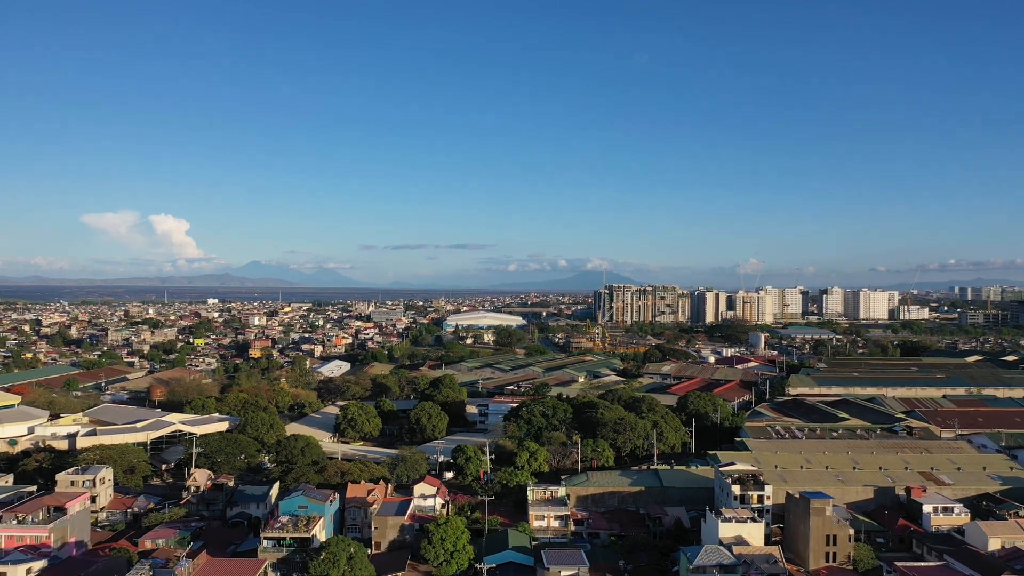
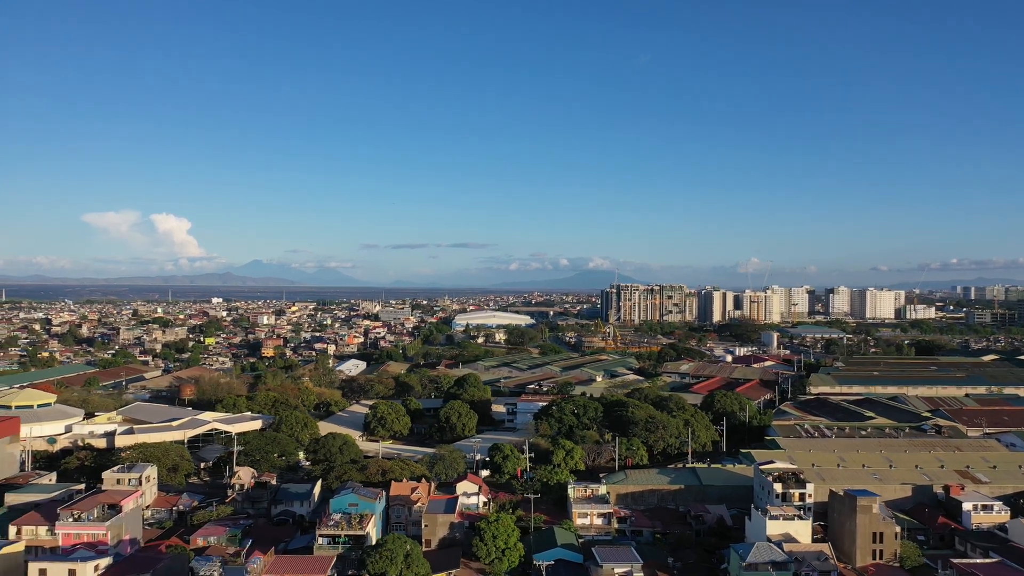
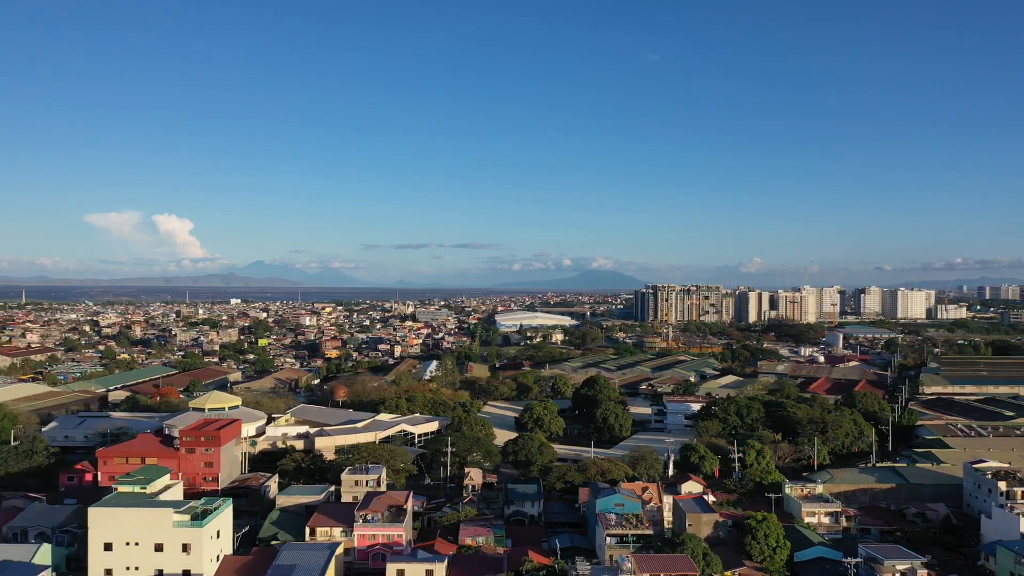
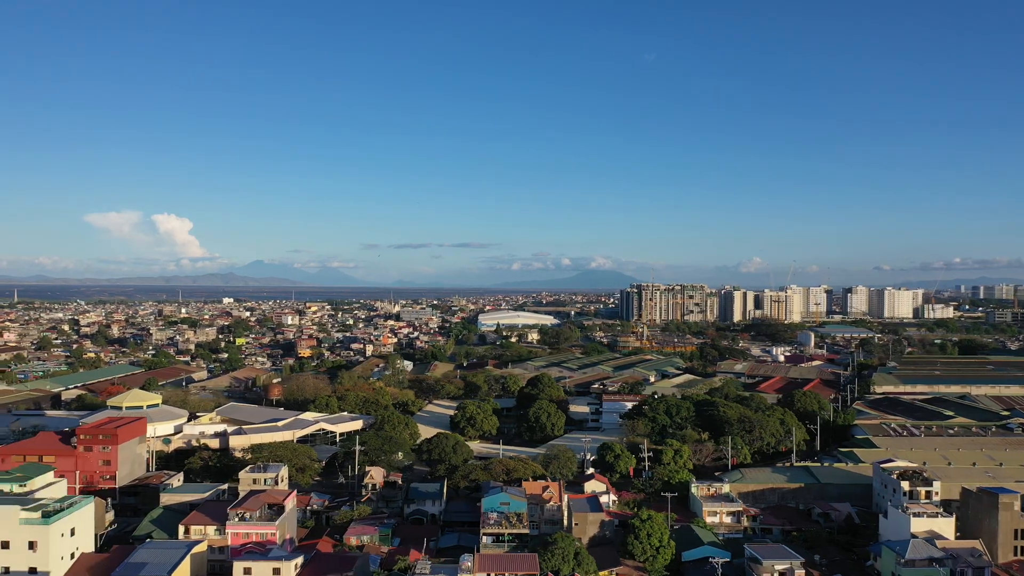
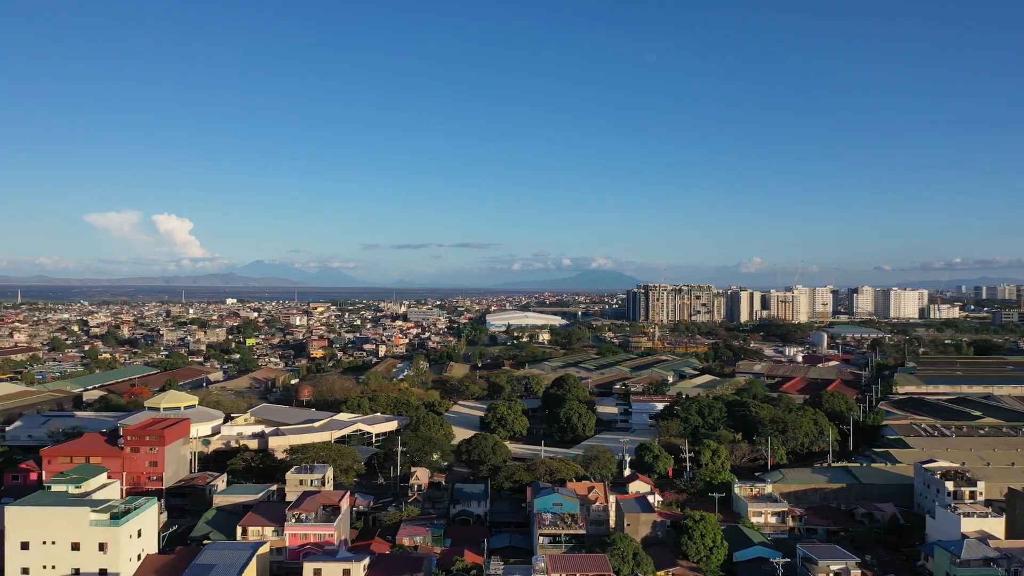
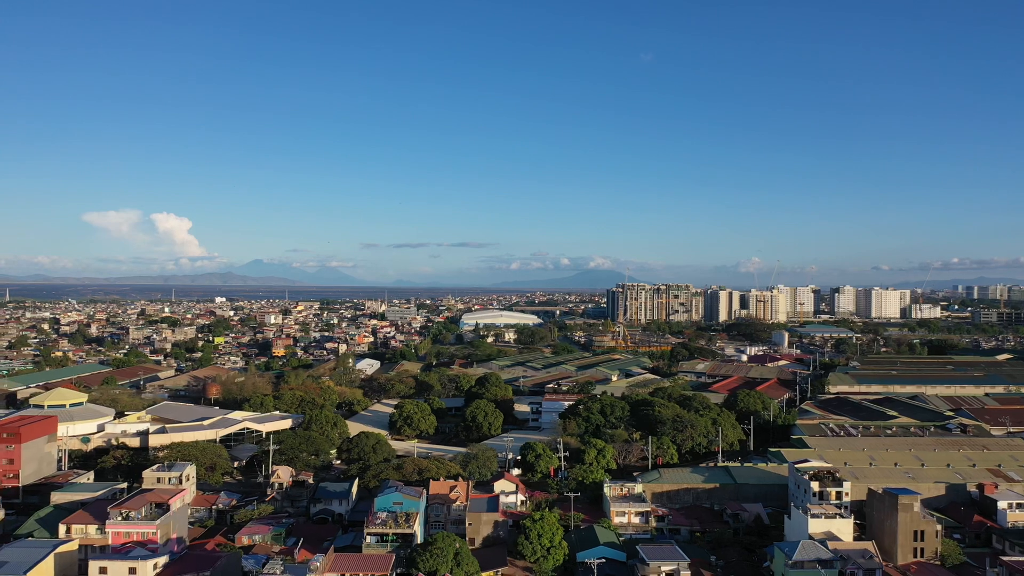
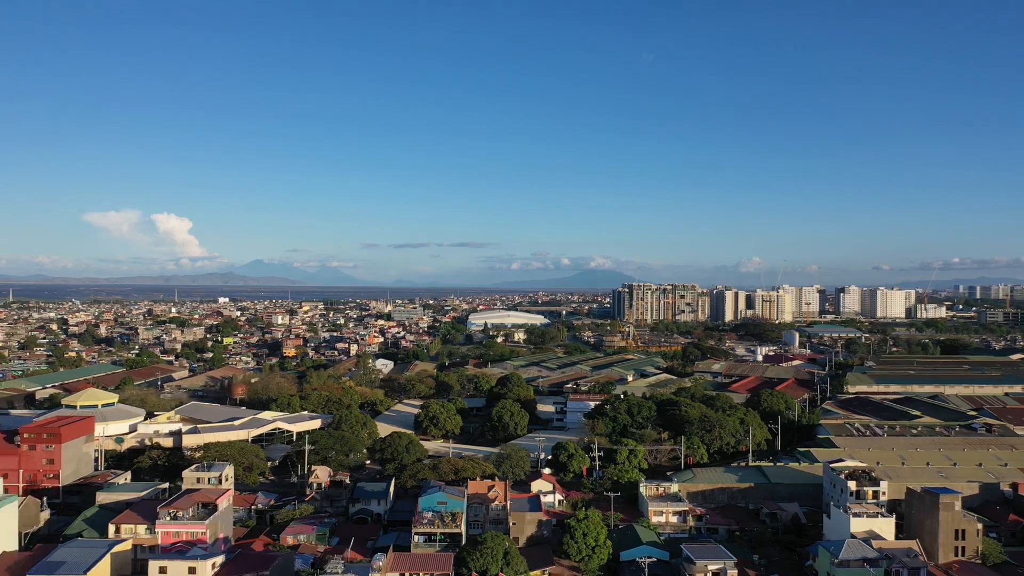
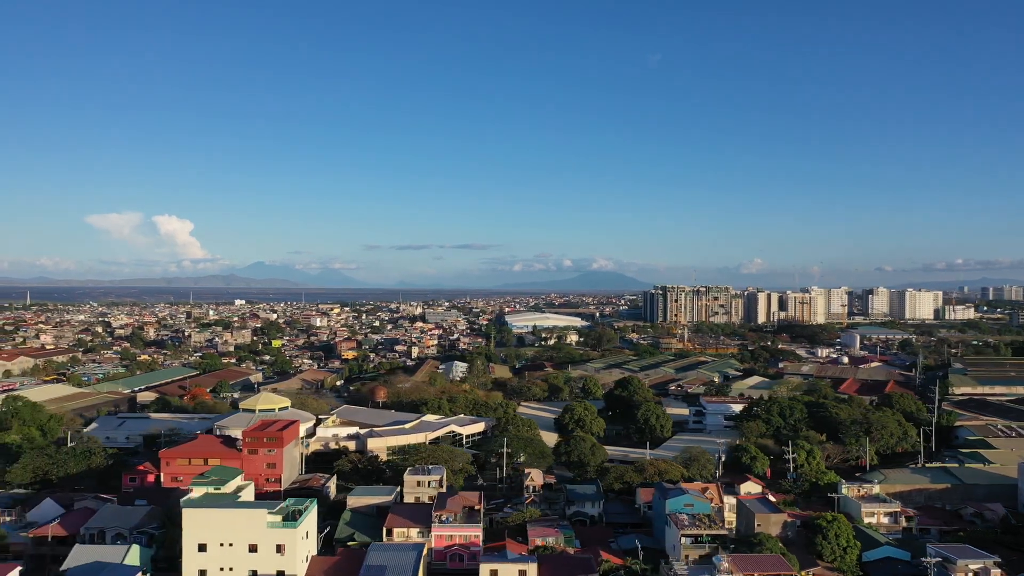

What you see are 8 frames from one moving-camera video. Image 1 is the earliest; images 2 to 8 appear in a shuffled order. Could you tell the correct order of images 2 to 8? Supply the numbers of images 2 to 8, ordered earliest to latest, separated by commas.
2, 6, 7, 4, 5, 3, 8
